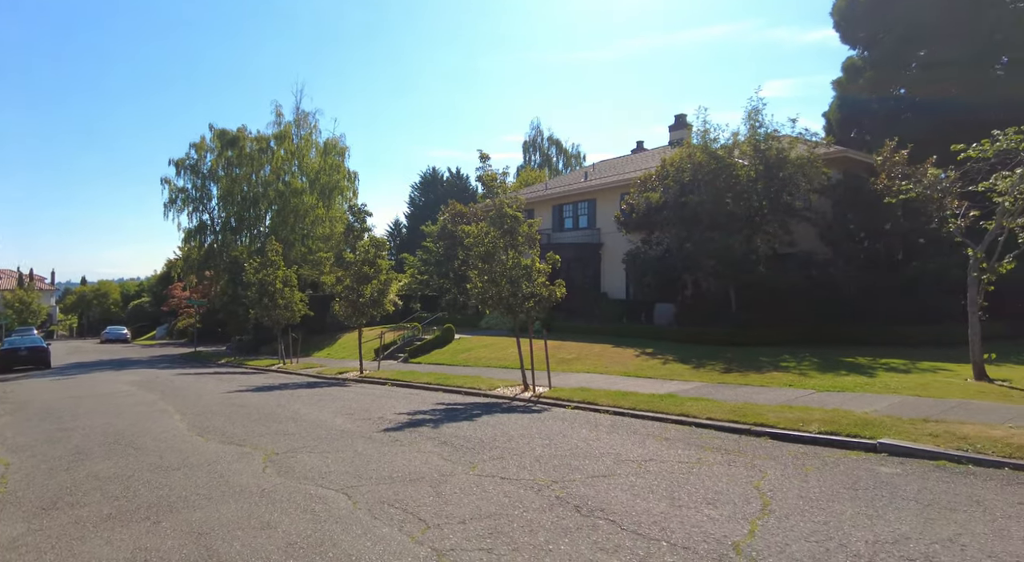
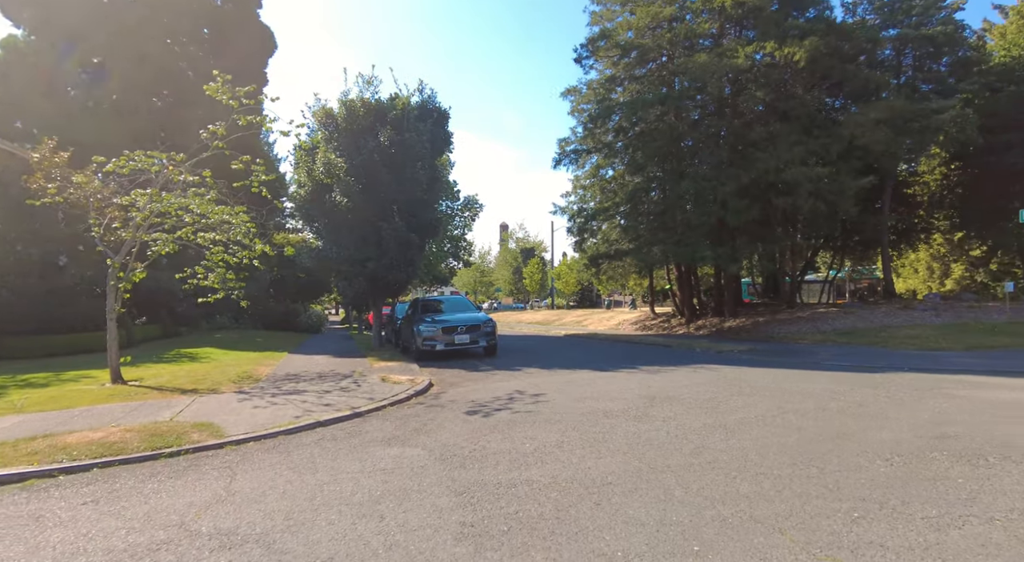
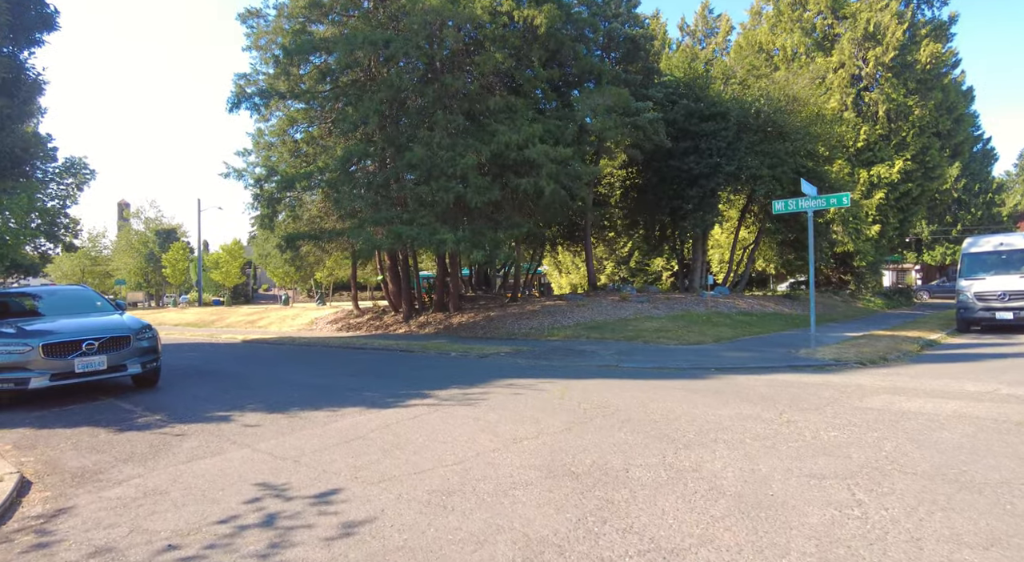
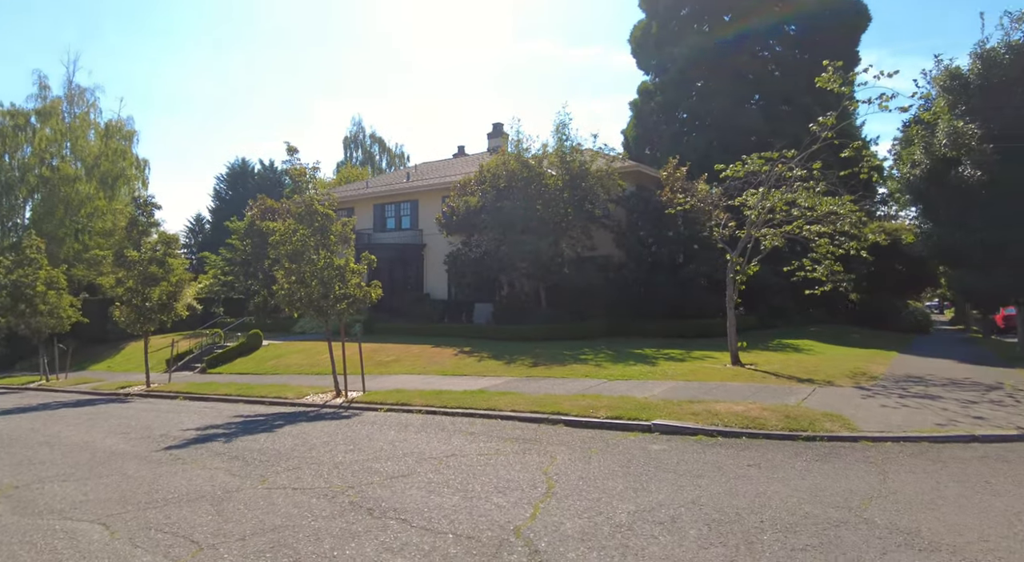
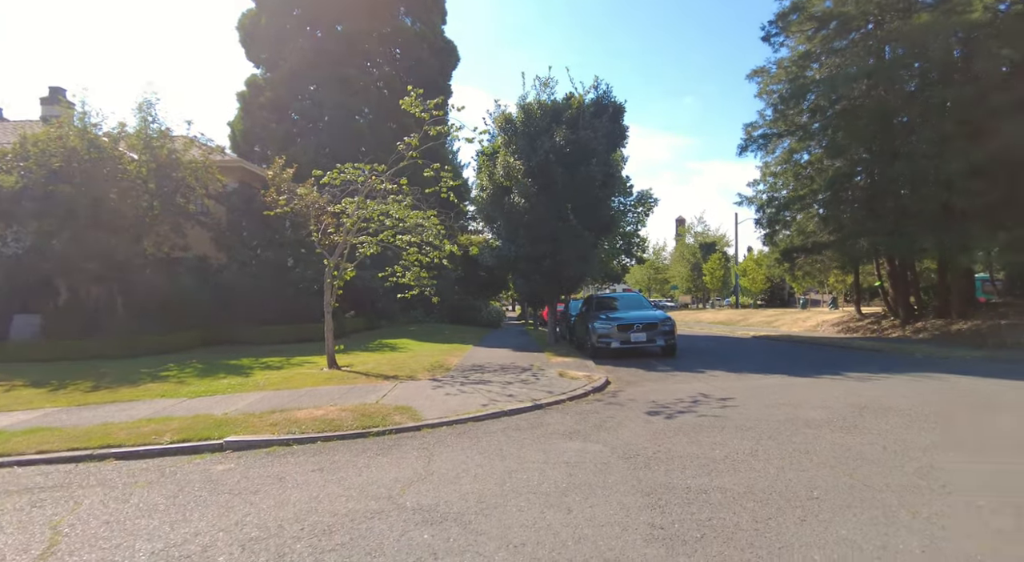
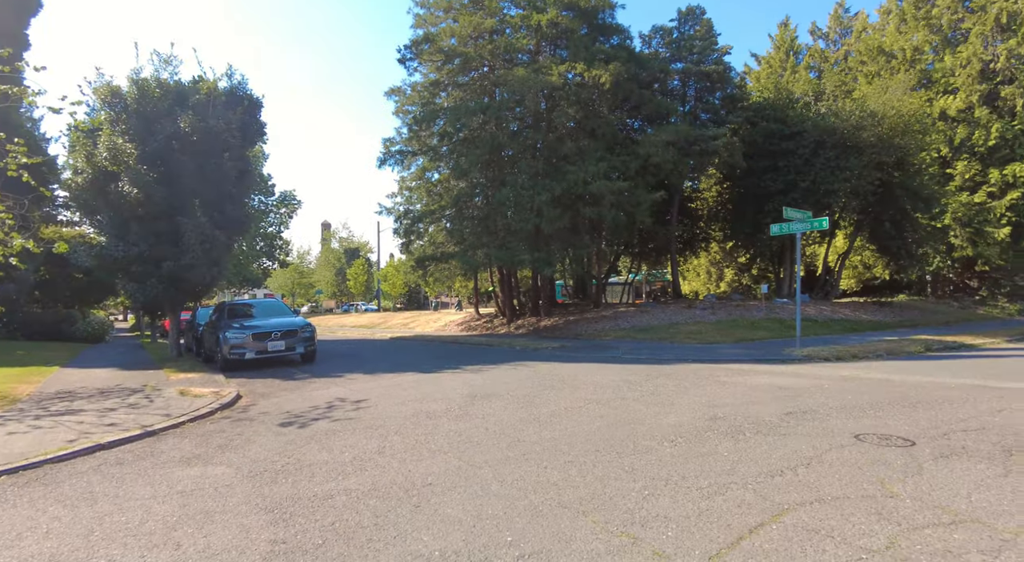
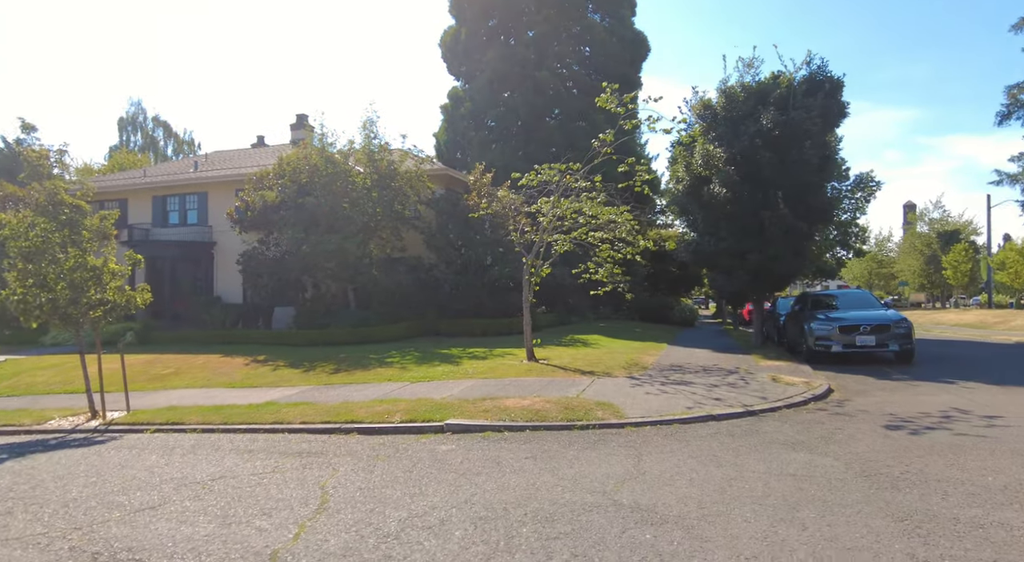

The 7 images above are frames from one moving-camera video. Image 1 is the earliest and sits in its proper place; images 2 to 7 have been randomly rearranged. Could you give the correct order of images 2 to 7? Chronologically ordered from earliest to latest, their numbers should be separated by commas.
4, 7, 5, 2, 6, 3
